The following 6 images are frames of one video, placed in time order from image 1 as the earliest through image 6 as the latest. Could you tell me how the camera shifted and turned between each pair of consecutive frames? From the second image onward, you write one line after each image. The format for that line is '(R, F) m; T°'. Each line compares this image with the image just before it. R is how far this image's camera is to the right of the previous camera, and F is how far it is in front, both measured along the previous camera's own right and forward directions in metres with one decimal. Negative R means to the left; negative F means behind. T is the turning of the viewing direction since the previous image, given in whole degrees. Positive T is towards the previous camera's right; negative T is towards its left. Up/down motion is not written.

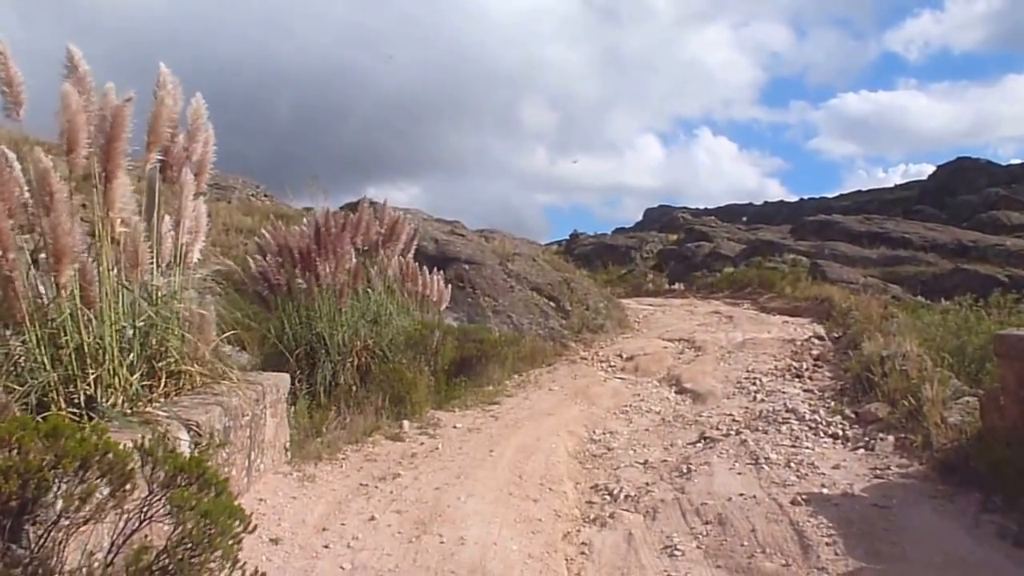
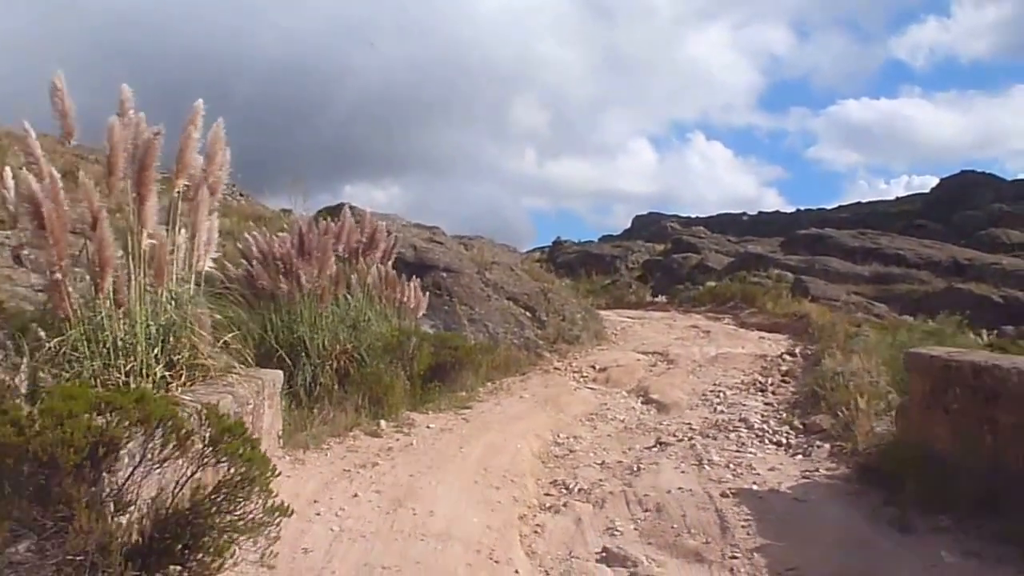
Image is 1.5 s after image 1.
(+0.1, -0.7) m; +1°
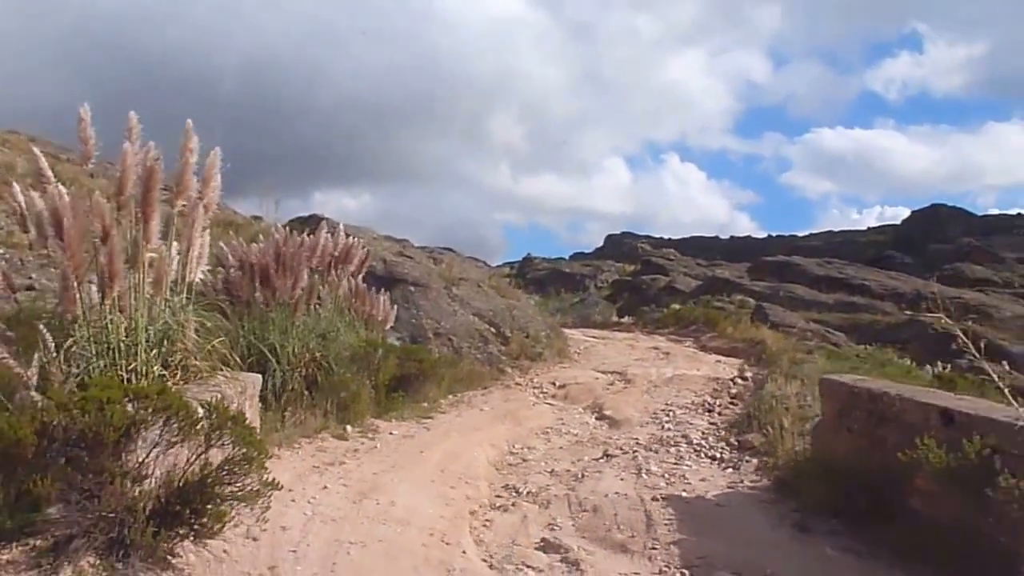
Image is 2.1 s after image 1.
(+0.1, -0.7) m; +2°
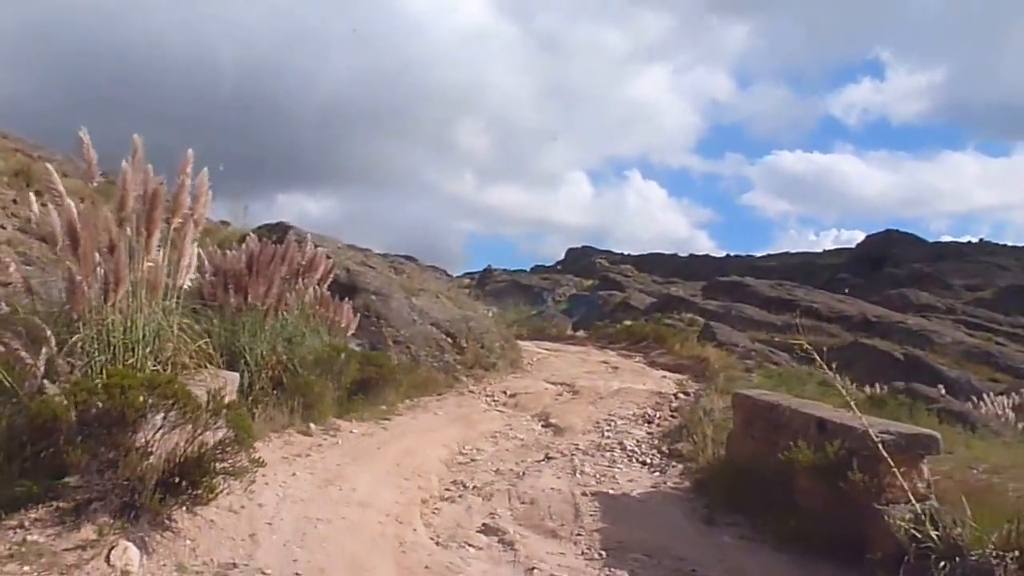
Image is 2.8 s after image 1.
(0.0, -0.8) m; +3°
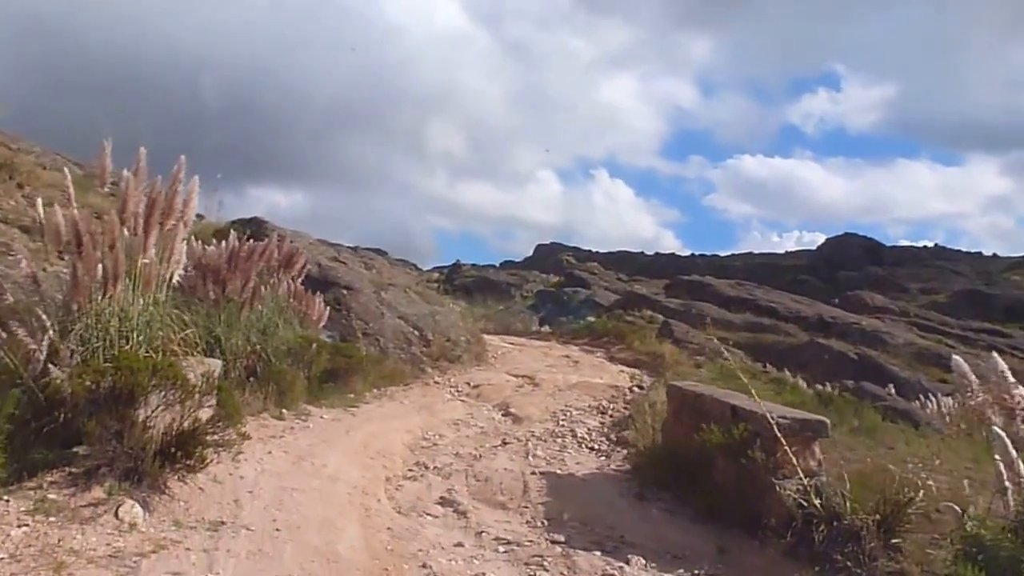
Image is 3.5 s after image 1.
(+0.1, -0.7) m; +2°
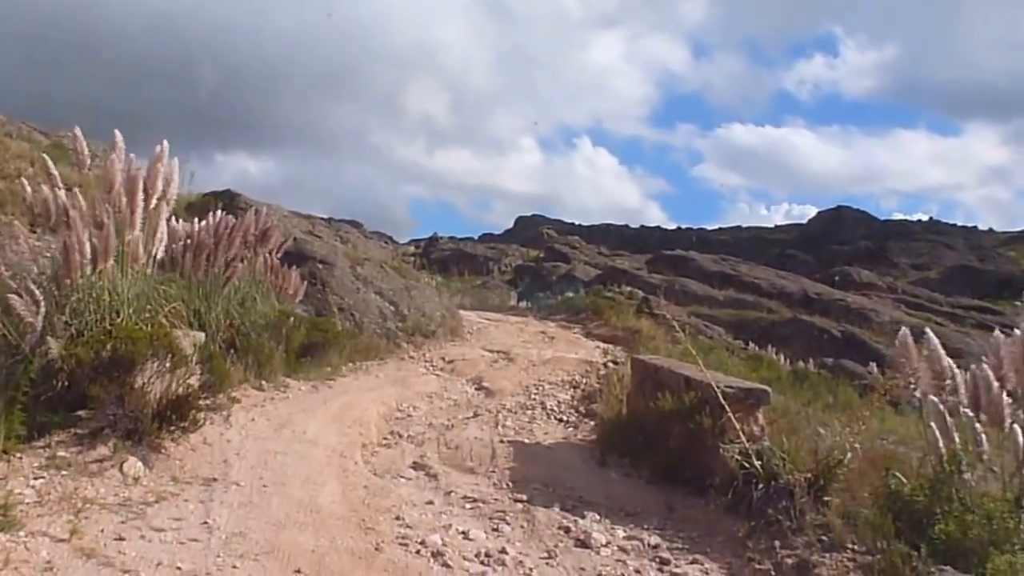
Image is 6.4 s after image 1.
(+0.1, -0.5) m; +1°
